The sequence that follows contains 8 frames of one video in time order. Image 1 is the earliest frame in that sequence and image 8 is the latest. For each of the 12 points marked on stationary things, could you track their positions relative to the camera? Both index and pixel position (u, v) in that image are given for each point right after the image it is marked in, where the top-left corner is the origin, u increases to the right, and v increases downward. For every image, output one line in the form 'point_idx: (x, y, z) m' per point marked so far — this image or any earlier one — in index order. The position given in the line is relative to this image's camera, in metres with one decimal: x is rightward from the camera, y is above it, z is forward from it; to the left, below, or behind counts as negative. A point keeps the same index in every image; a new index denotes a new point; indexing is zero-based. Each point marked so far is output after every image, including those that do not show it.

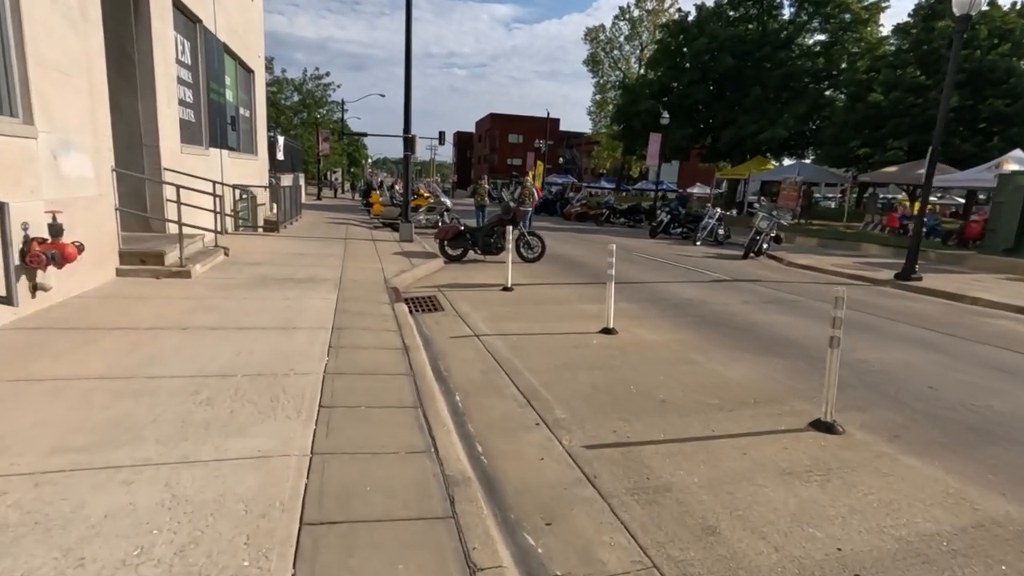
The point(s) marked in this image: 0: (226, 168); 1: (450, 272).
0: (-7.9, +3.3, +14.6) m
1: (-1.3, +0.3, +11.3) m
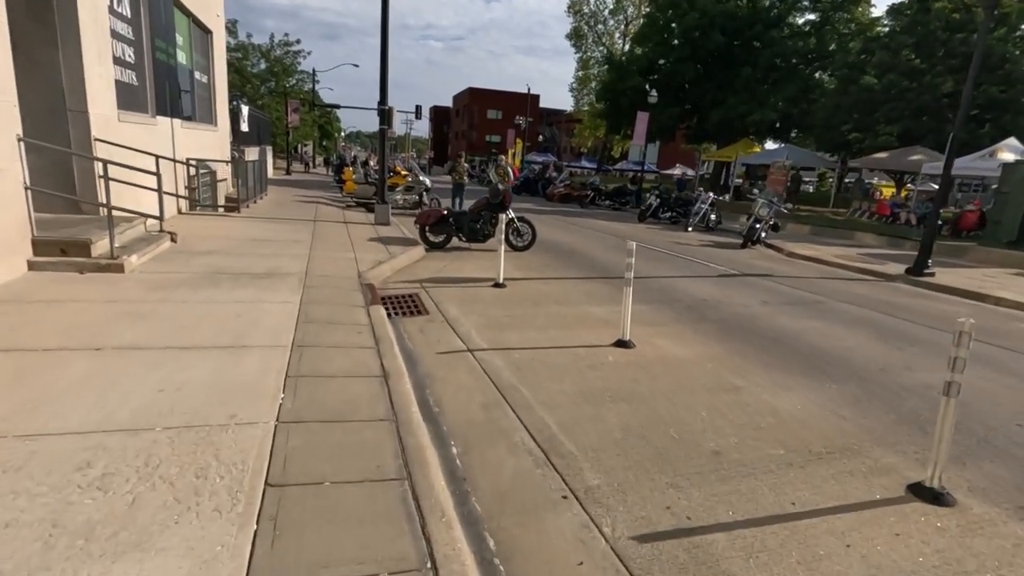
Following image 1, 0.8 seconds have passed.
0: (-8.2, +3.6, +13.0) m
1: (-1.5, +0.5, +10.2) m
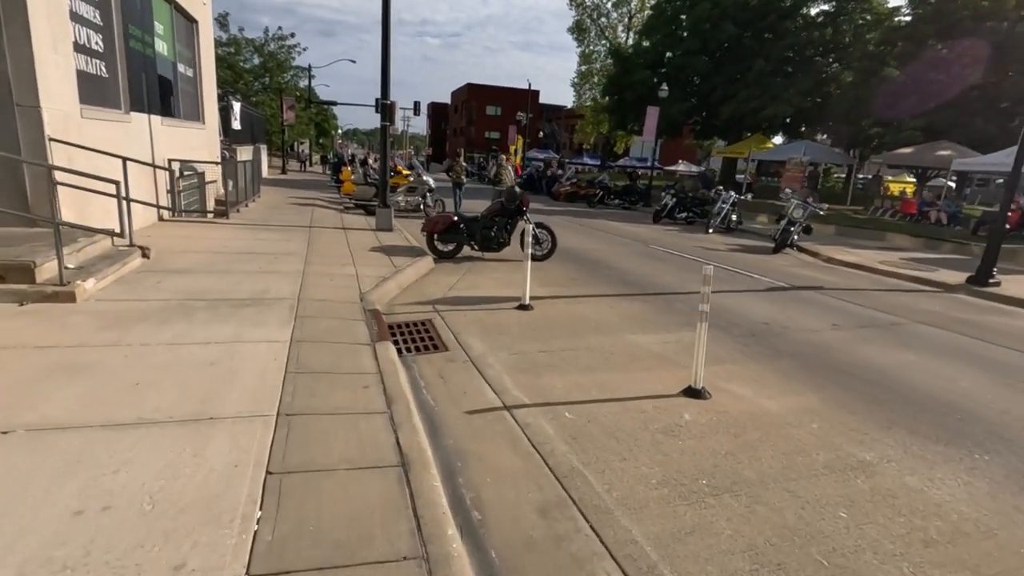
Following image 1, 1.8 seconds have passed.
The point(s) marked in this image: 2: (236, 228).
0: (-7.8, +3.3, +11.7) m
1: (-1.2, +0.2, +9.0) m
2: (-5.8, +1.3, +11.3) m
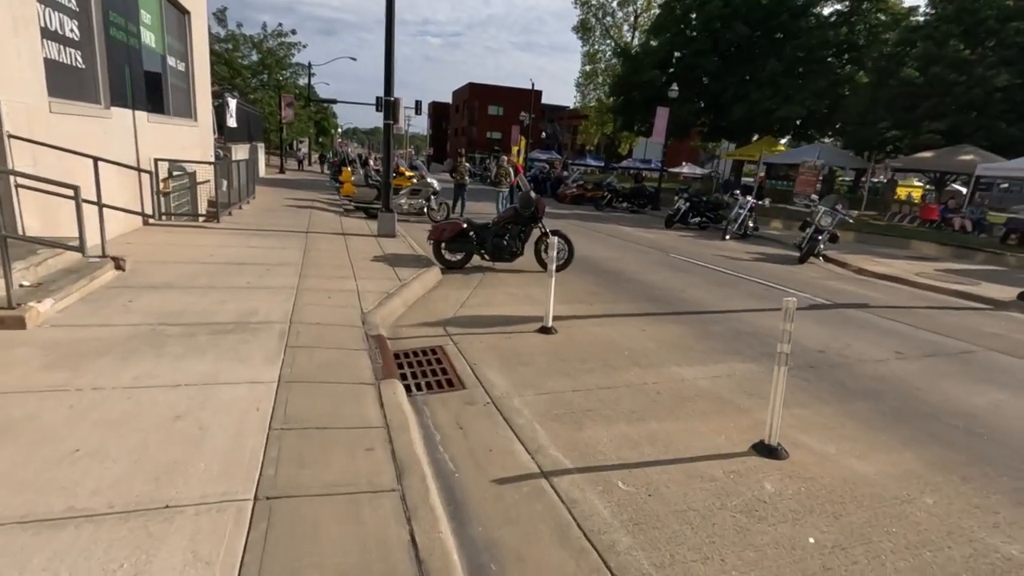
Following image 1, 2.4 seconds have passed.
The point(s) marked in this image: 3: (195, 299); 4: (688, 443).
0: (-7.6, +3.1, +10.9) m
1: (-0.9, 0.0, +8.1) m
2: (-5.6, +1.1, +10.4) m
3: (-3.6, -0.1, +6.0) m
4: (+1.3, -1.1, +3.9) m
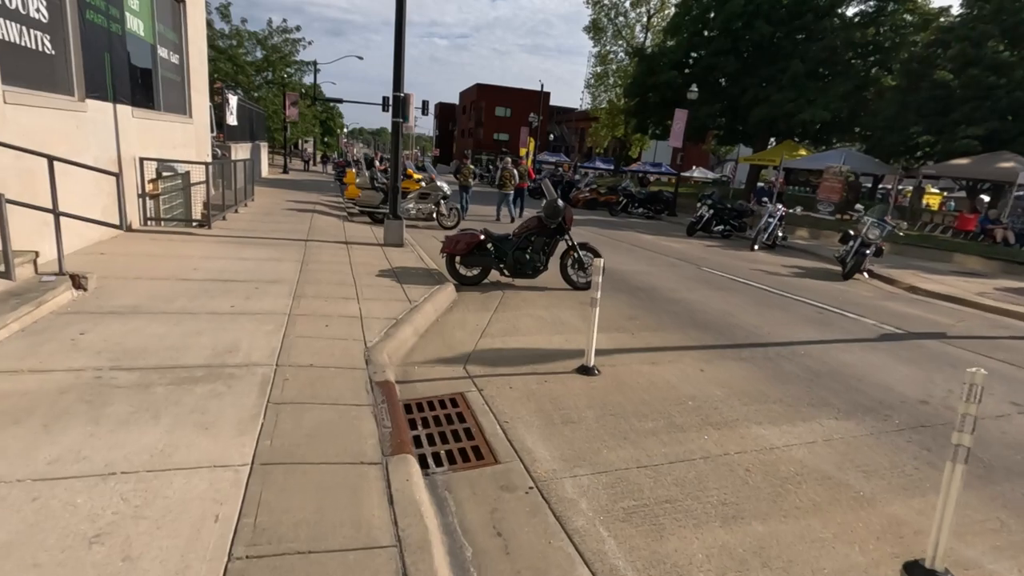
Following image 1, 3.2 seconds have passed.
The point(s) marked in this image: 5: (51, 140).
0: (-7.1, +2.9, +9.9) m
1: (-0.6, -0.3, +7.1) m
2: (-5.2, +0.8, +9.4) m
3: (-3.2, -0.4, +4.9) m
4: (+1.6, -1.5, +2.8) m
5: (-6.3, +2.1, +7.4) m
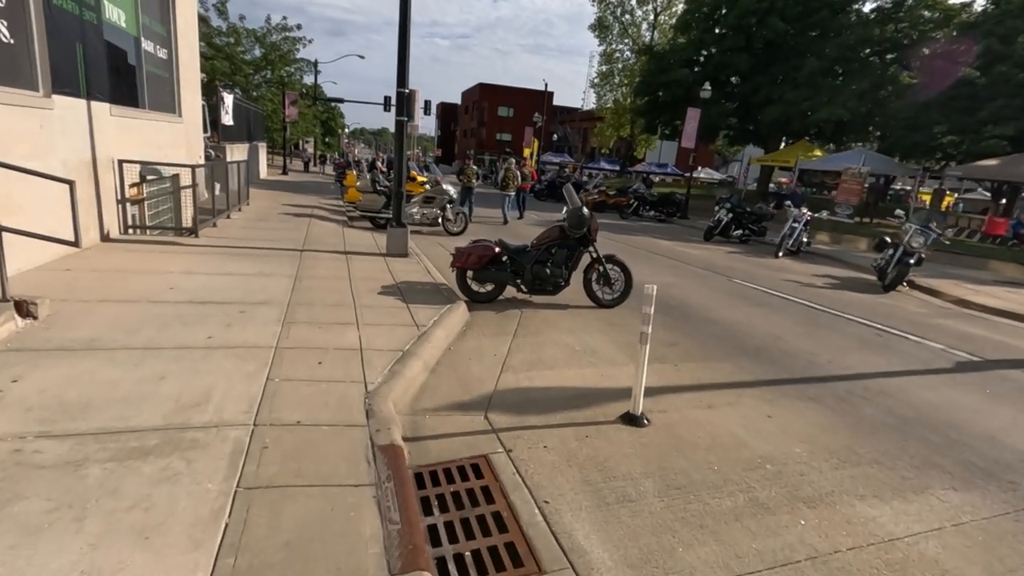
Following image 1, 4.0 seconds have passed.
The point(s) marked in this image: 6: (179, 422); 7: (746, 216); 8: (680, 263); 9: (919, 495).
0: (-6.9, +2.6, +9.0) m
1: (-0.3, -0.6, +6.2) m
2: (-4.9, +0.5, +8.5) m
3: (-3.0, -0.6, +4.0) m
4: (+1.9, -1.7, +1.9) m
5: (-6.0, +1.8, +6.5) m
6: (-2.1, -0.8, +3.5) m
7: (+8.0, +2.4, +18.2) m
8: (+3.9, +0.6, +12.2) m
9: (+2.7, -1.4, +3.6) m
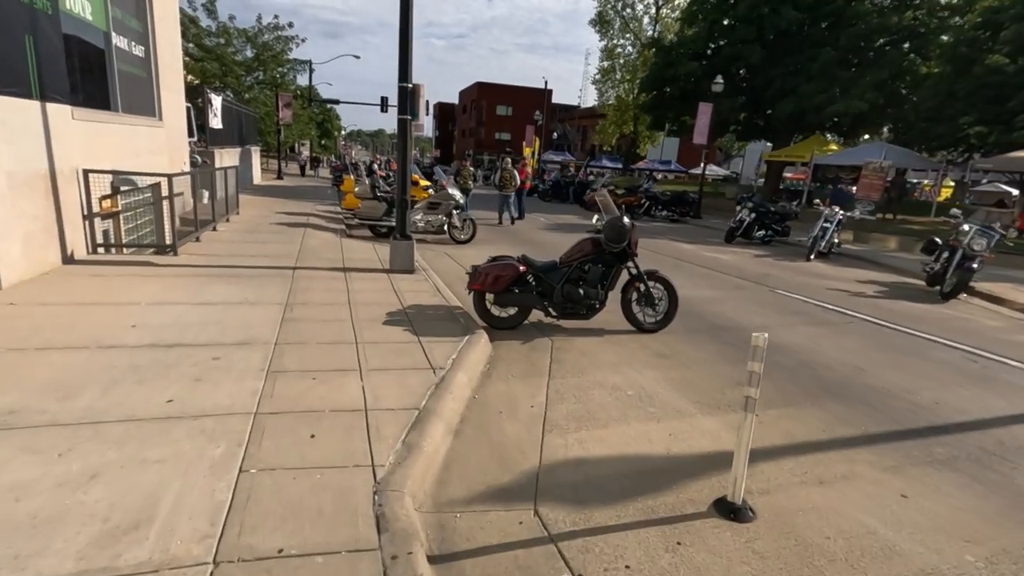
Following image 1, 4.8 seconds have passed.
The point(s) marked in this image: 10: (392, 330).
0: (-6.6, +2.2, +7.9) m
1: (+0.1, -0.9, +5.0) m
2: (-4.6, +0.2, +7.4) m
3: (-2.6, -1.0, +2.9) m
4: (+2.2, -2.0, +0.8) m
5: (-5.7, +1.4, +5.4) m
6: (-1.8, -1.2, +2.4) m
7: (+8.3, +2.3, +17.1) m
8: (+4.2, +0.4, +11.1) m
9: (+3.1, -1.6, +2.5) m
10: (-1.3, -0.5, +5.9) m
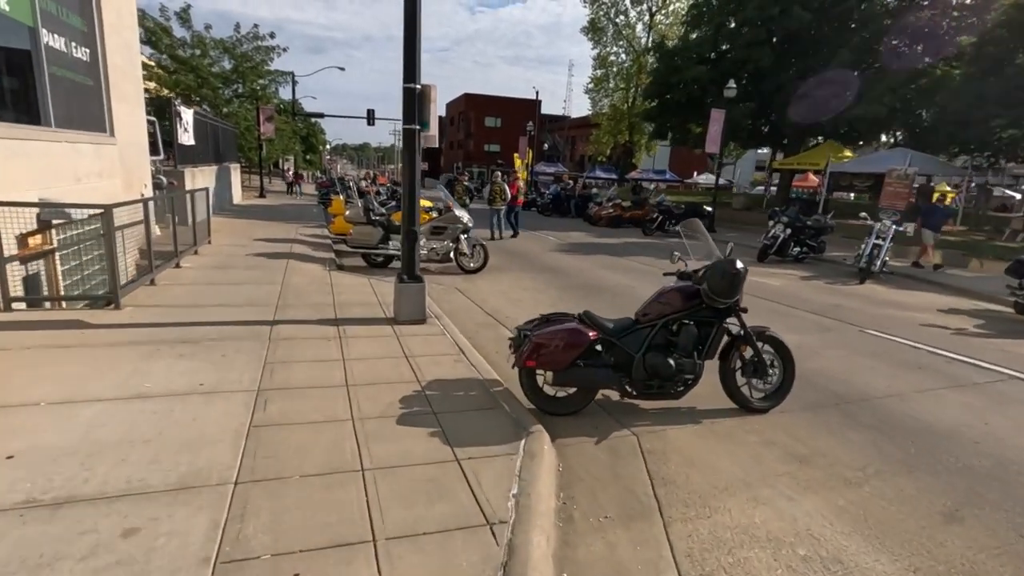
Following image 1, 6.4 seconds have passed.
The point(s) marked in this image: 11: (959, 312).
0: (-6.1, +1.4, +5.9) m
1: (+0.7, -1.5, +3.2) m
2: (-4.1, -0.6, +5.4) m
3: (-2.0, -1.6, +1.0) m
4: (+3.0, -2.5, -1.0) m
5: (-5.2, +0.6, +3.4) m
6: (-1.1, -1.8, +0.5) m
7: (+8.6, +1.6, +15.5) m
8: (+4.7, -0.3, +9.4) m
9: (+3.8, -2.1, +0.7) m
10: (-0.8, -1.1, +4.0) m
11: (+8.1, -0.4, +9.7) m
